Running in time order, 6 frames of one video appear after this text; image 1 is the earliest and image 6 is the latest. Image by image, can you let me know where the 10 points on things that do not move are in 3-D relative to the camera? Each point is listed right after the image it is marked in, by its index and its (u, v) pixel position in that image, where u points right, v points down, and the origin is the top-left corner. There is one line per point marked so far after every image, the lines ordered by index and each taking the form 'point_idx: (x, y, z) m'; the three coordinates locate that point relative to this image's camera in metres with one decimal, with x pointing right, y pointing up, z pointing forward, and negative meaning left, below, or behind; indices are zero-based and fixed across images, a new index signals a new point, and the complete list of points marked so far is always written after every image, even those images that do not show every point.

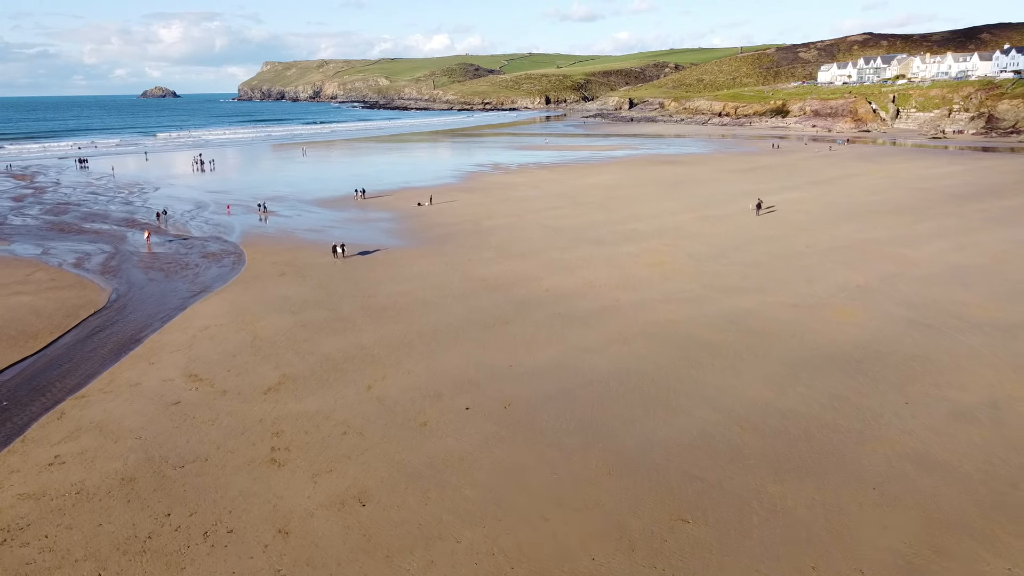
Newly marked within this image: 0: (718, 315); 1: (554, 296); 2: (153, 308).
0: (+4.6, -0.6, +17.0) m
1: (+1.0, -0.2, +19.1) m
2: (-9.0, -0.5, +19.1) m
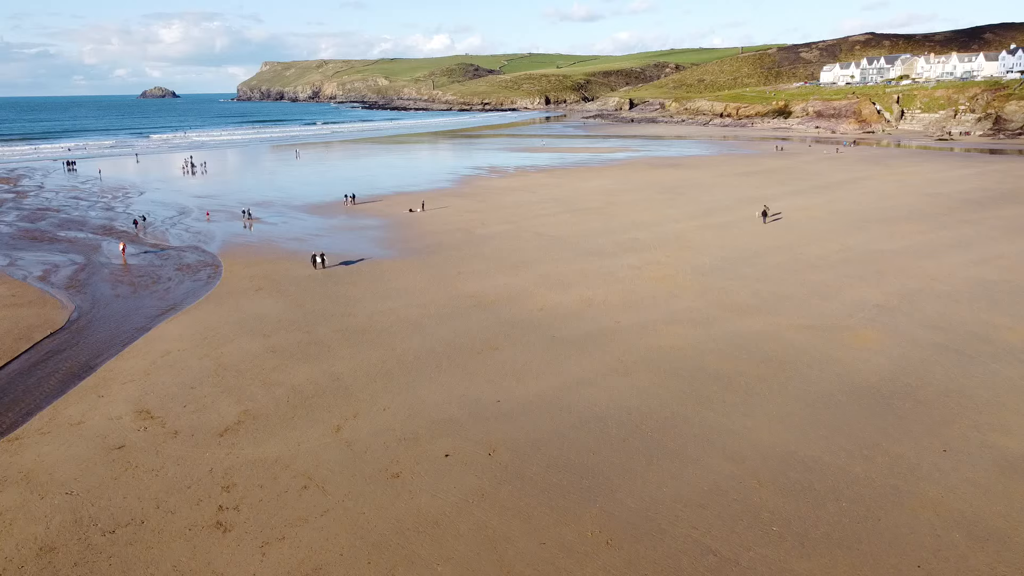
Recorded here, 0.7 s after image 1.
0: (+4.3, -1.0, +15.6) m
1: (+0.8, -0.7, +17.7) m
2: (-9.2, -1.0, +17.7) m
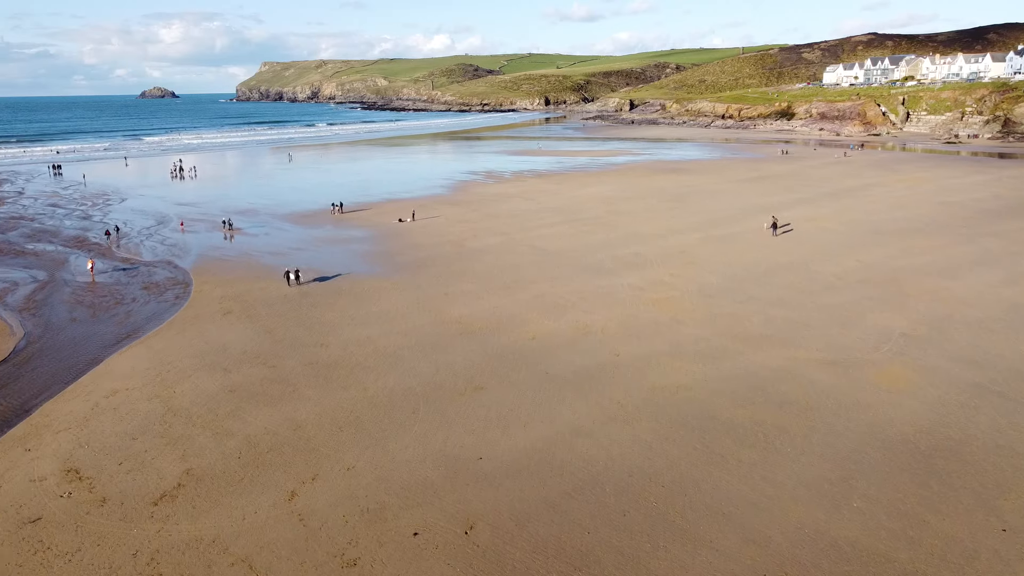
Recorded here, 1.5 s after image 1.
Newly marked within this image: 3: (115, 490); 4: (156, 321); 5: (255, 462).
0: (+4.1, -1.6, +13.9) m
1: (+0.6, -1.2, +16.0) m
2: (-9.4, -1.5, +16.0) m
3: (-5.5, -2.8, +10.6) m
4: (-8.7, -0.8, +18.9) m
5: (-3.8, -2.5, +11.2) m
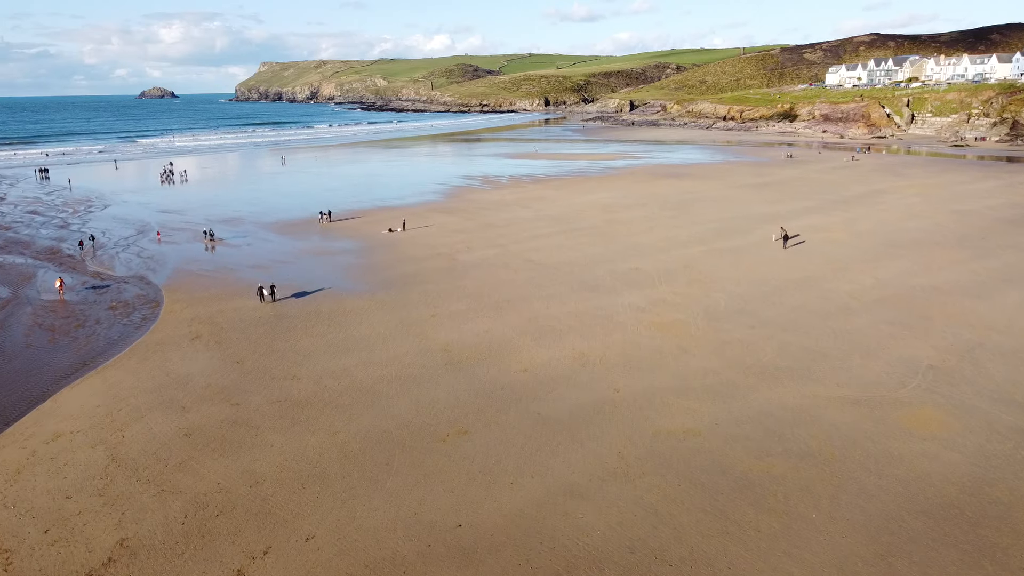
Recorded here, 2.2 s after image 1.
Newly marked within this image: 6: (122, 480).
0: (+3.9, -2.2, +12.4) m
1: (+0.4, -1.8, +14.5) m
2: (-9.6, -2.1, +14.6) m
3: (-5.7, -3.3, +9.1) m
4: (-8.9, -1.3, +17.4) m
5: (-4.0, -3.1, +9.8) m
6: (-5.6, -2.8, +11.1) m
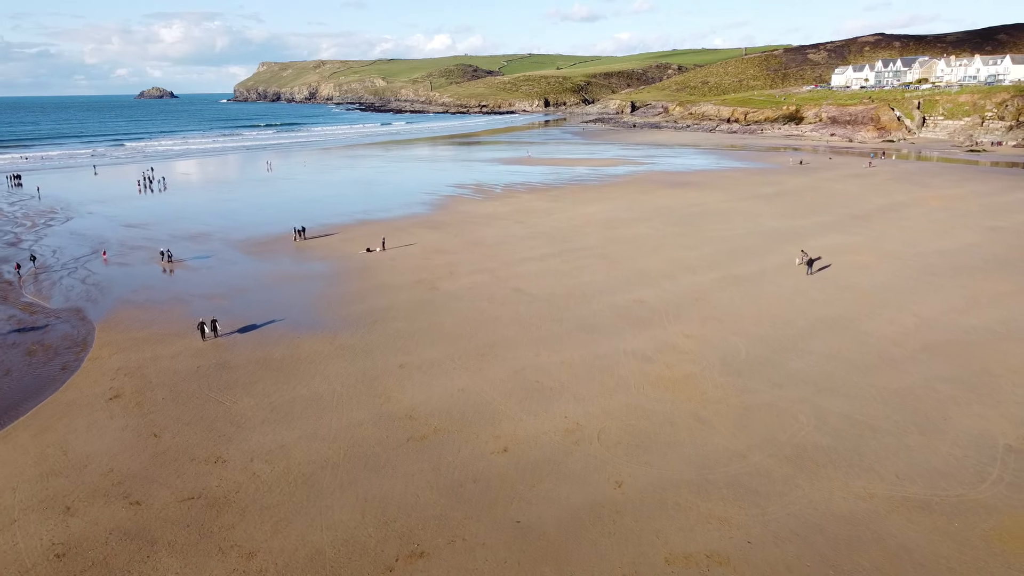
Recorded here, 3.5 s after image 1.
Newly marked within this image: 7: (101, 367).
0: (+3.5, -3.1, +9.5) m
1: (0.0, -2.7, +11.6) m
2: (-10.0, -3.0, +11.7) m
3: (-6.0, -4.3, +6.2) m
4: (-9.3, -2.3, +14.5) m
5: (-4.3, -4.0, +6.9) m
6: (-6.0, -3.7, +8.2) m
7: (-8.9, -1.7, +16.6) m
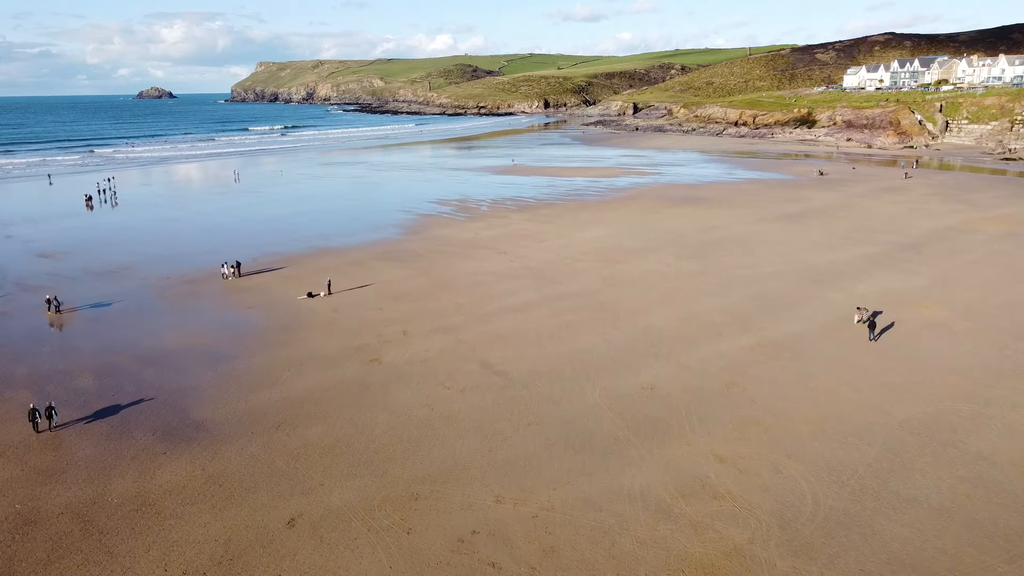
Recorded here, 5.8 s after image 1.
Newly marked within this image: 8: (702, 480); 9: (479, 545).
0: (+2.8, -4.8, +3.9) m
1: (-0.7, -4.4, +6.0) m
2: (-10.7, -4.7, +6.1) m
3: (-6.8, -5.9, +0.6) m
4: (-10.1, -3.9, +9.0) m
5: (-5.1, -5.7, +1.3) m
6: (-6.8, -5.4, +2.7) m
7: (-9.6, -3.3, +11.0) m
8: (+2.9, -2.9, +11.6) m
9: (-0.5, -3.4, +10.1) m
